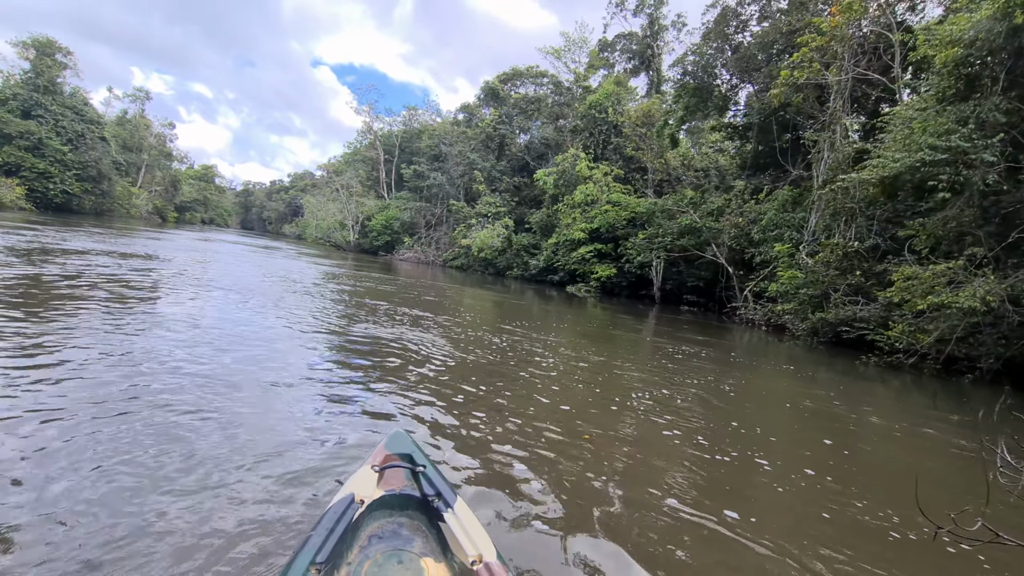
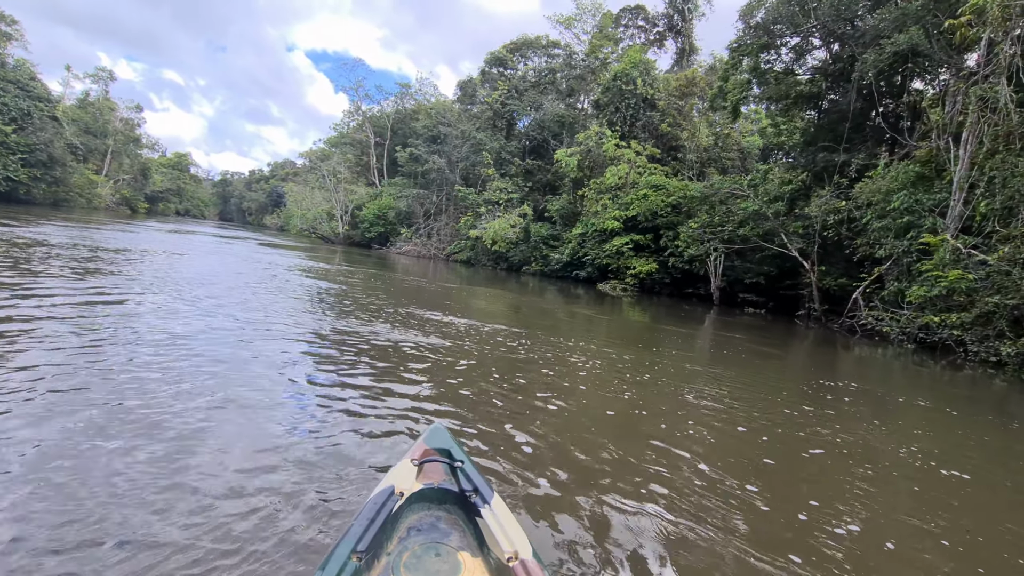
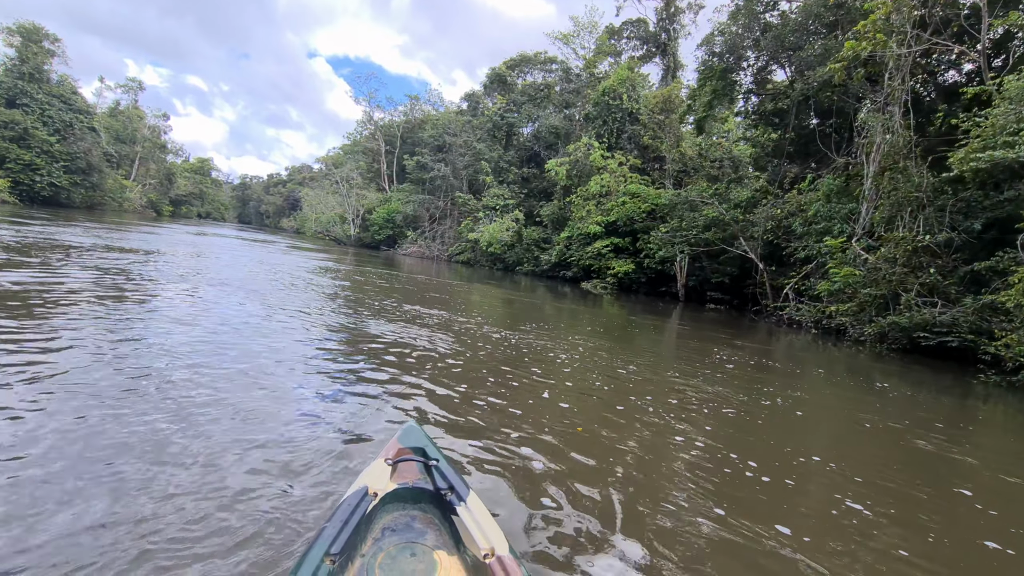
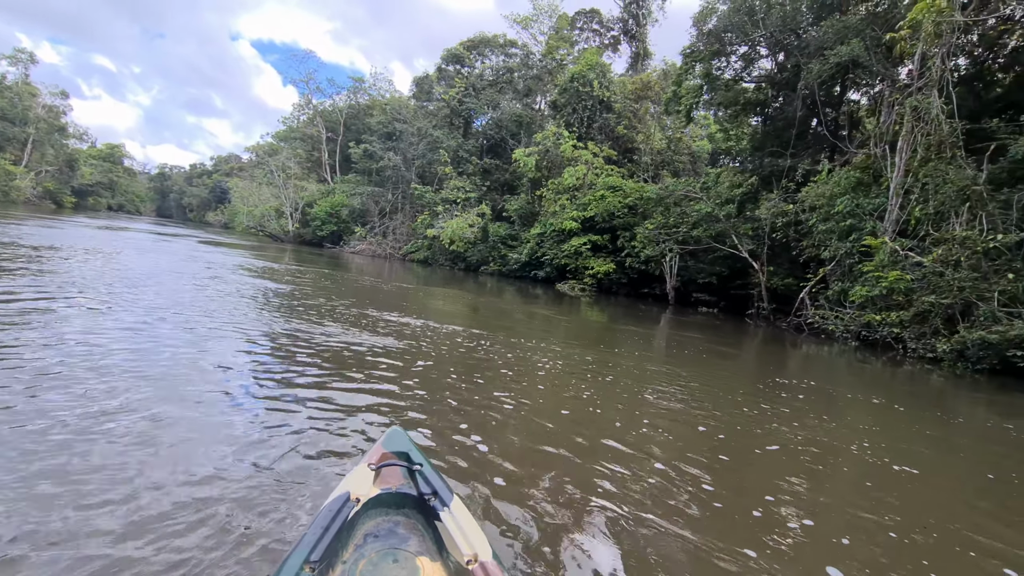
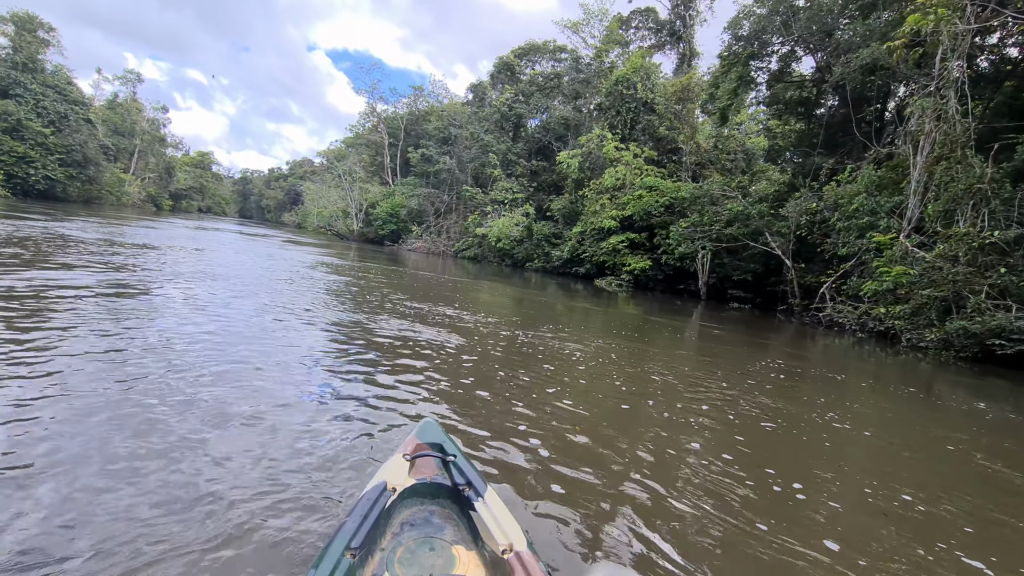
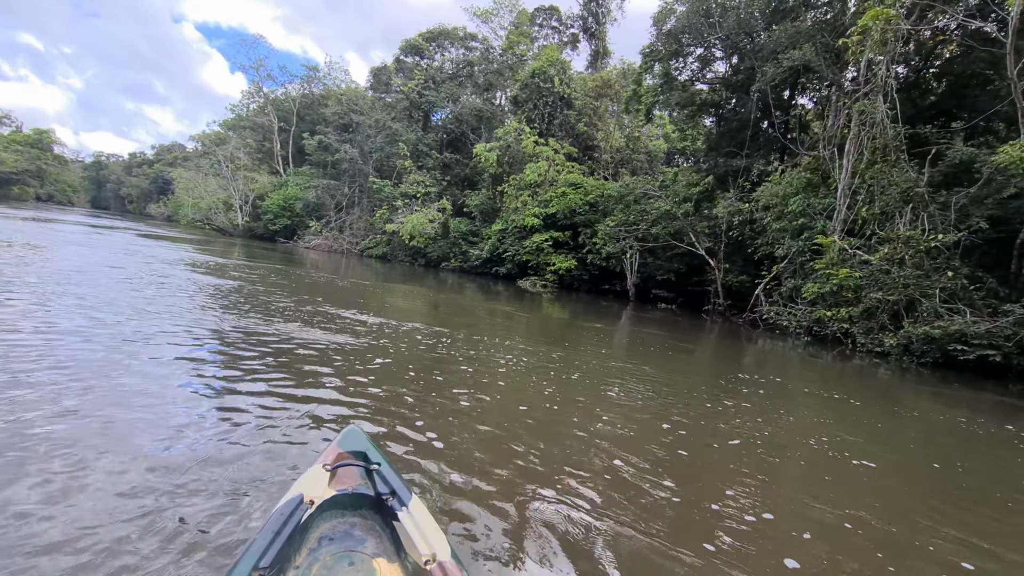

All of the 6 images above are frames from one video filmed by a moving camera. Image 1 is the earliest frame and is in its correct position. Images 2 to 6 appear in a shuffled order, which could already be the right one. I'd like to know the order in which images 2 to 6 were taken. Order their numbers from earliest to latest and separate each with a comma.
3, 5, 2, 4, 6
